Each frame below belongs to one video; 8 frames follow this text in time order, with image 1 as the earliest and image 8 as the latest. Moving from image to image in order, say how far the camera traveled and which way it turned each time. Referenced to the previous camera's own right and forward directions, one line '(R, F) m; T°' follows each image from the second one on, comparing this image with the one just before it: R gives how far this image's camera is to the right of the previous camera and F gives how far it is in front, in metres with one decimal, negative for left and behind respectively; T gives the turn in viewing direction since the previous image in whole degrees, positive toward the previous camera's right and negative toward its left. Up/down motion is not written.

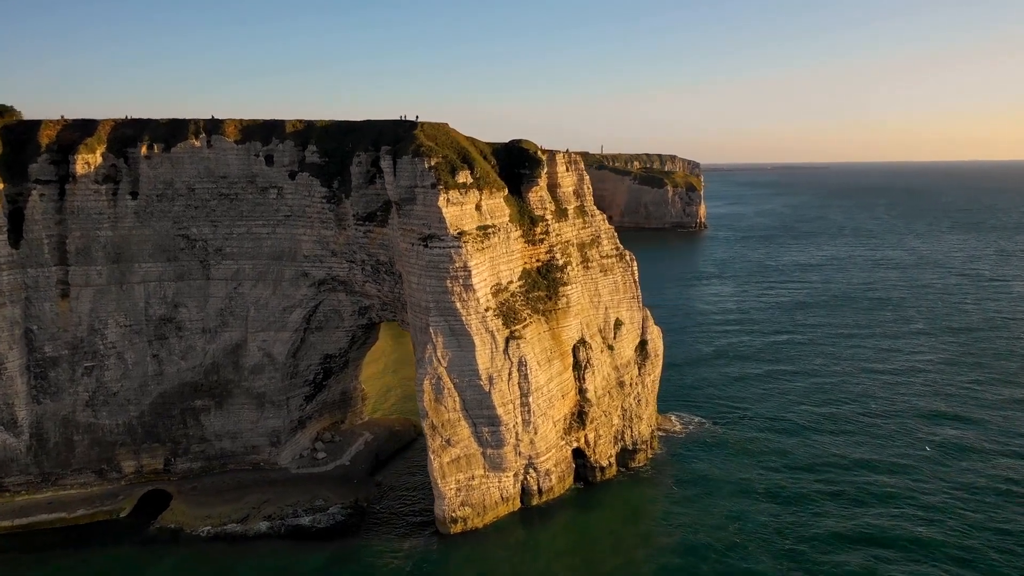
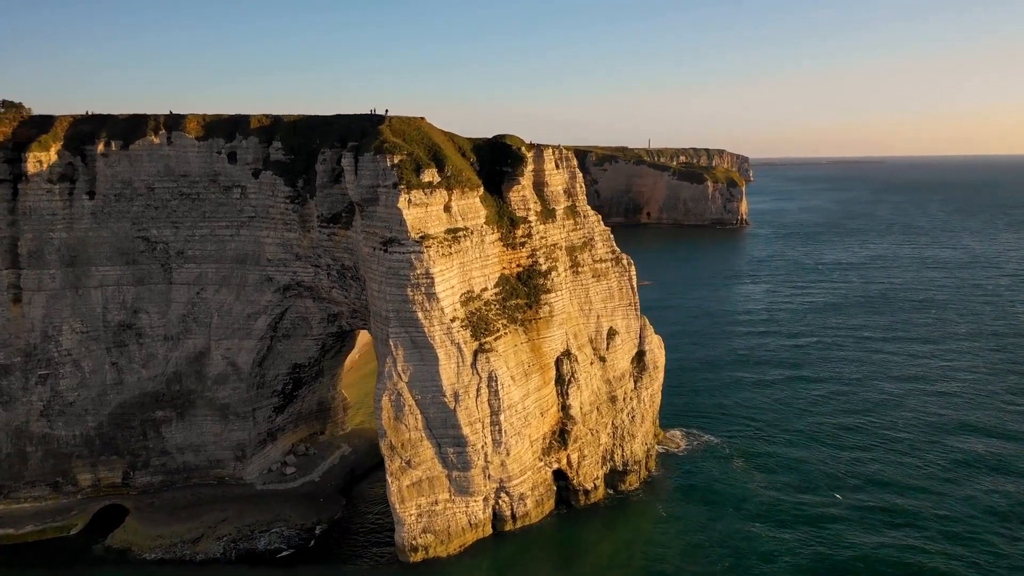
(+2.0, +1.9) m; -3°
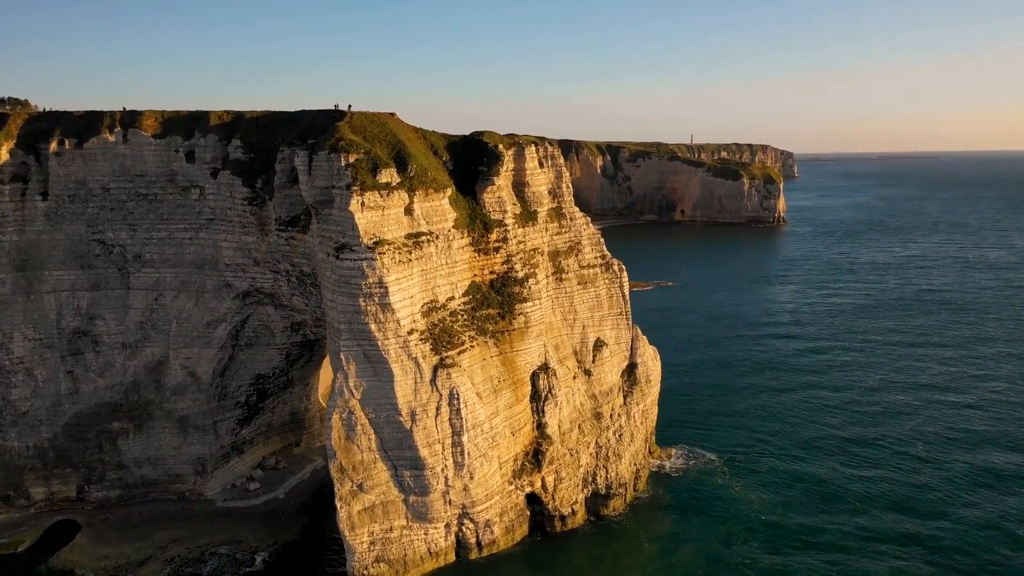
(+1.9, +1.7) m; -3°
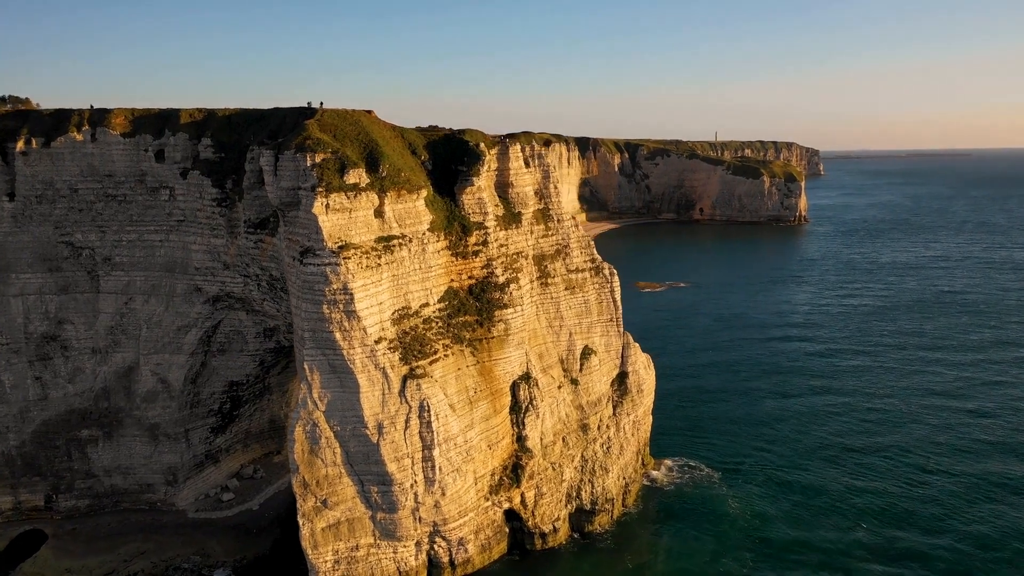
(+1.1, +1.0) m; -2°
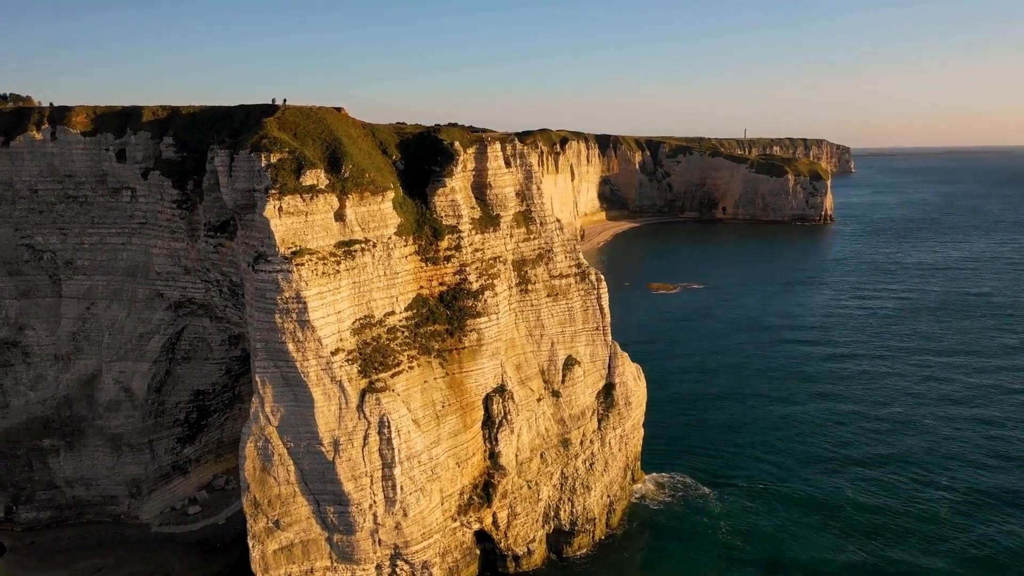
(+1.3, +1.2) m; -2°
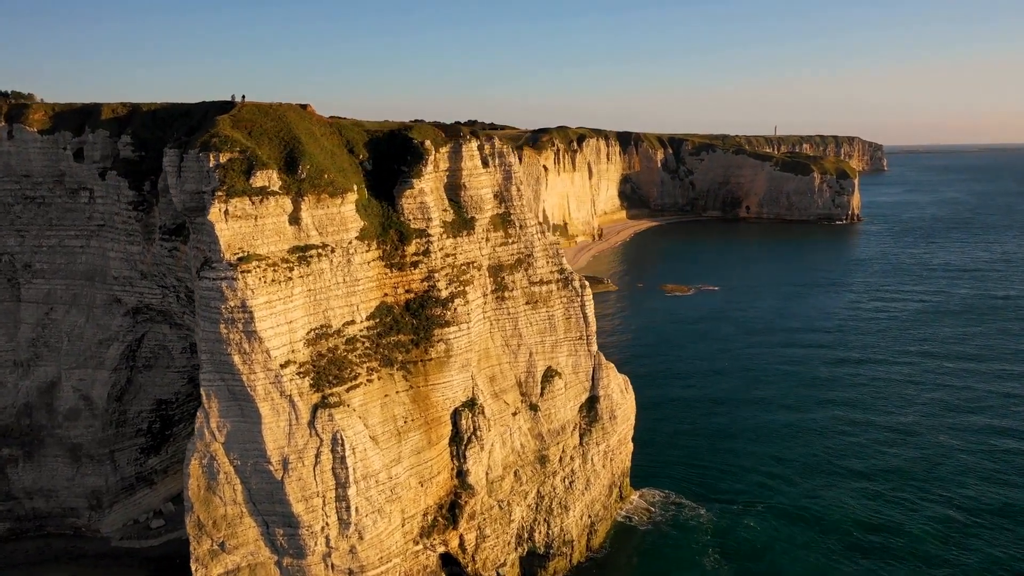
(+1.3, +1.2) m; -2°
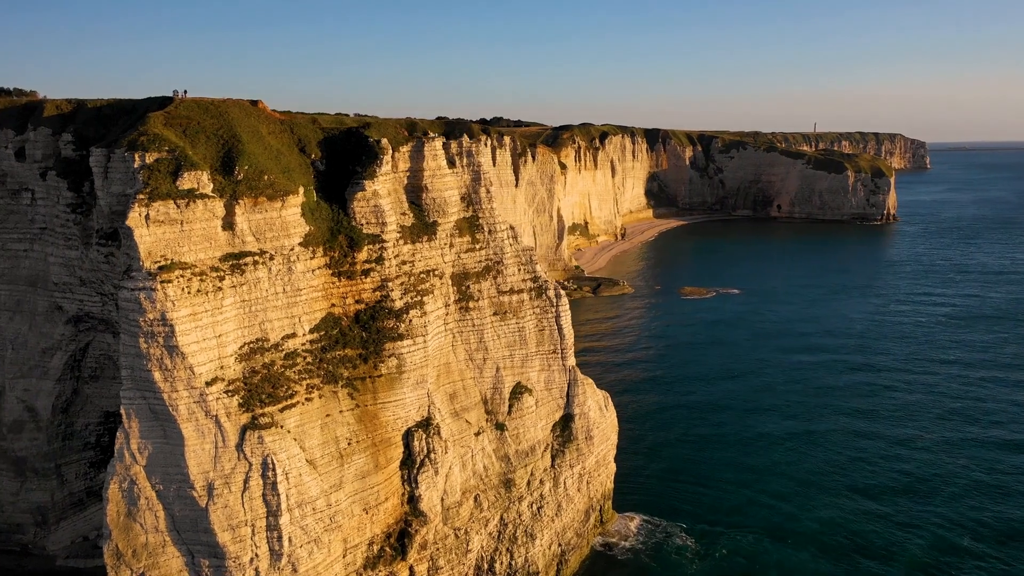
(+1.6, +1.5) m; -3°
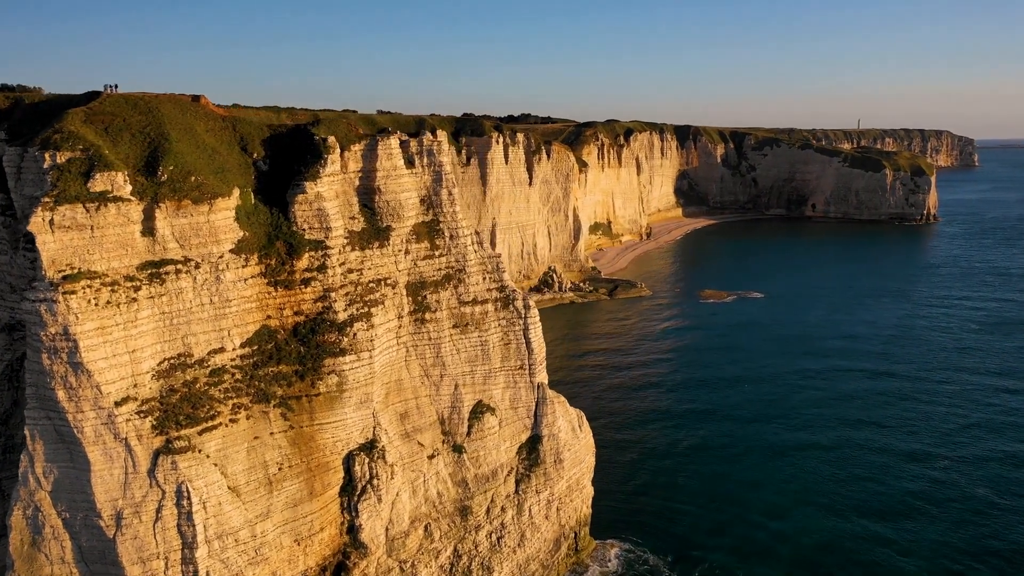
(+1.7, +1.5) m; -3°
